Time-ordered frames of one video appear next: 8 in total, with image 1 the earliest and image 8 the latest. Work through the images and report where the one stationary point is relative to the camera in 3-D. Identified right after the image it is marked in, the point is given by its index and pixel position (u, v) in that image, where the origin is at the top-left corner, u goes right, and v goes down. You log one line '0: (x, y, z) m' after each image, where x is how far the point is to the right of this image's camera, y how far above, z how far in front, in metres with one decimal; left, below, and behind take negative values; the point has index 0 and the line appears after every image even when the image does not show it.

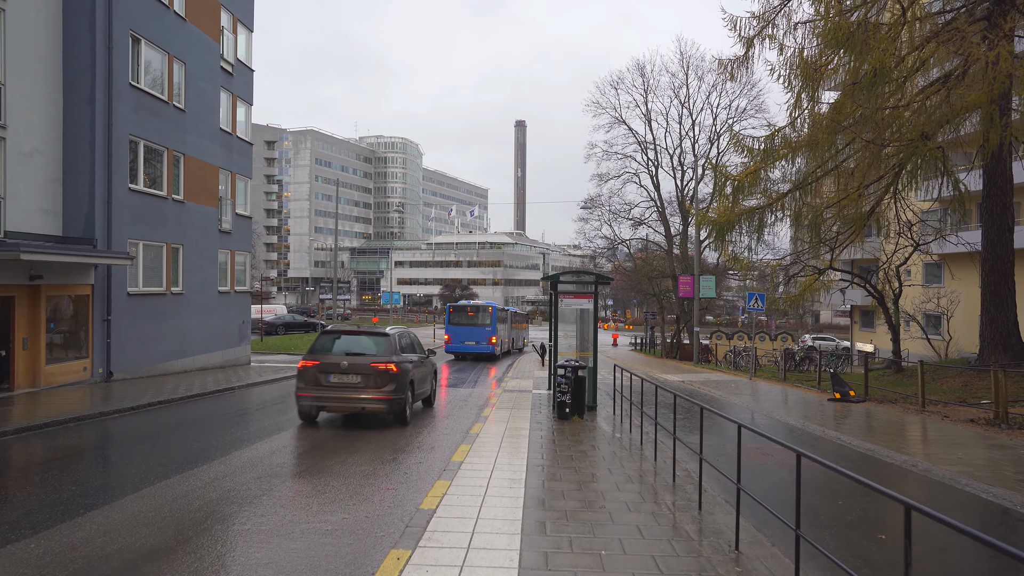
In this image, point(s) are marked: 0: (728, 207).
0: (+4.9, +1.8, +14.4) m
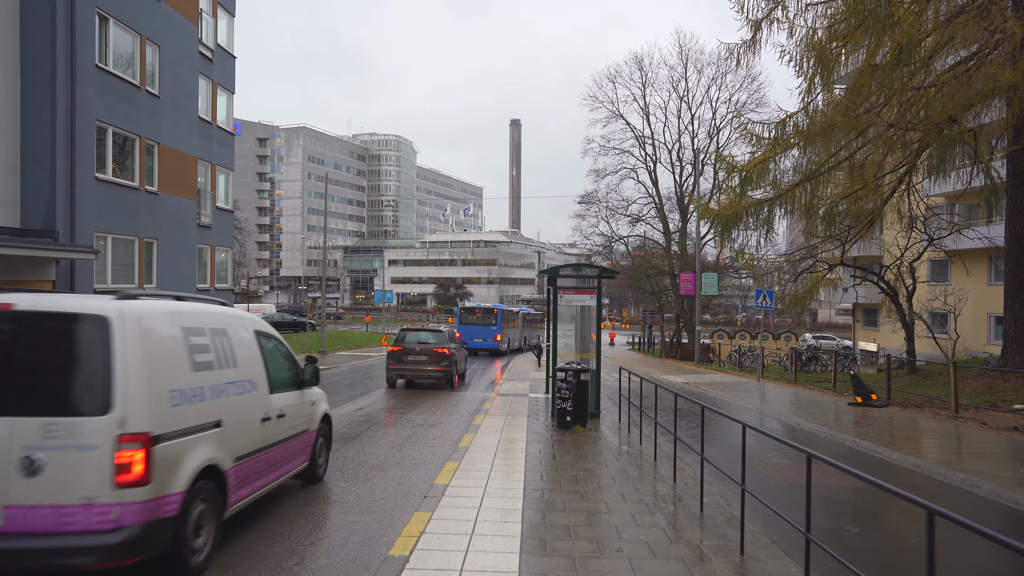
0: (+4.8, +1.9, +13.6) m
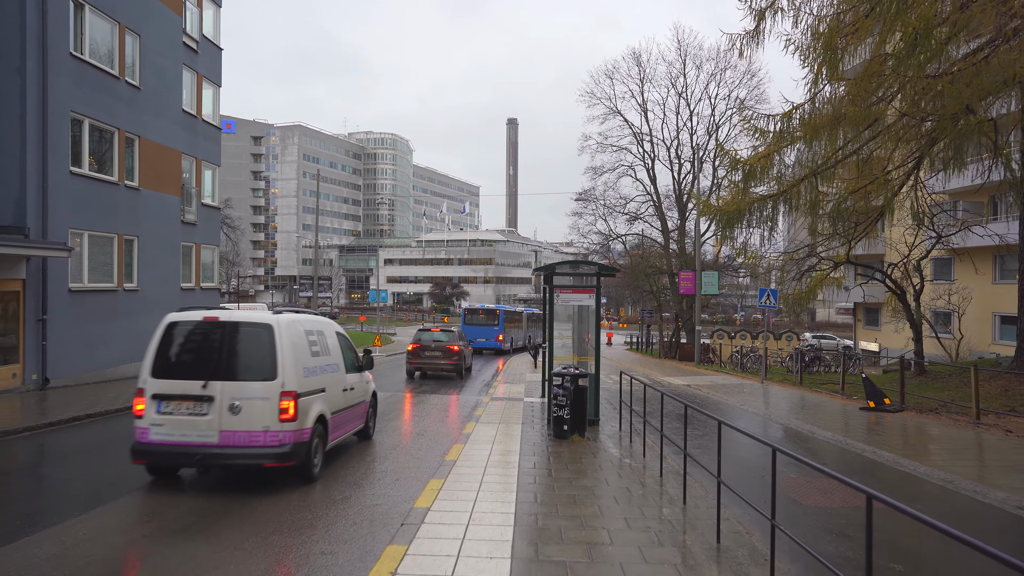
0: (+4.7, +1.9, +13.1) m
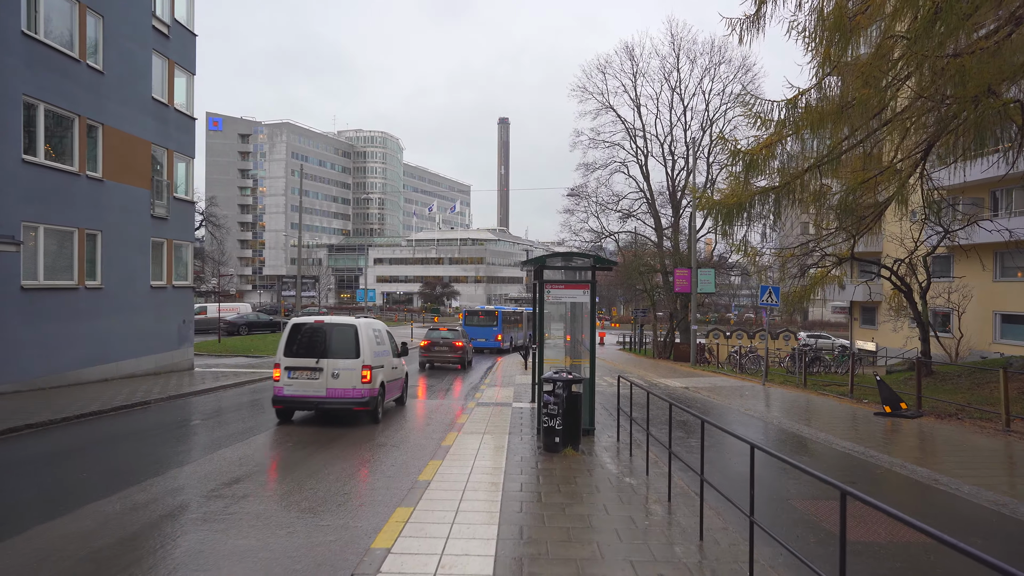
0: (+4.4, +2.0, +12.4) m
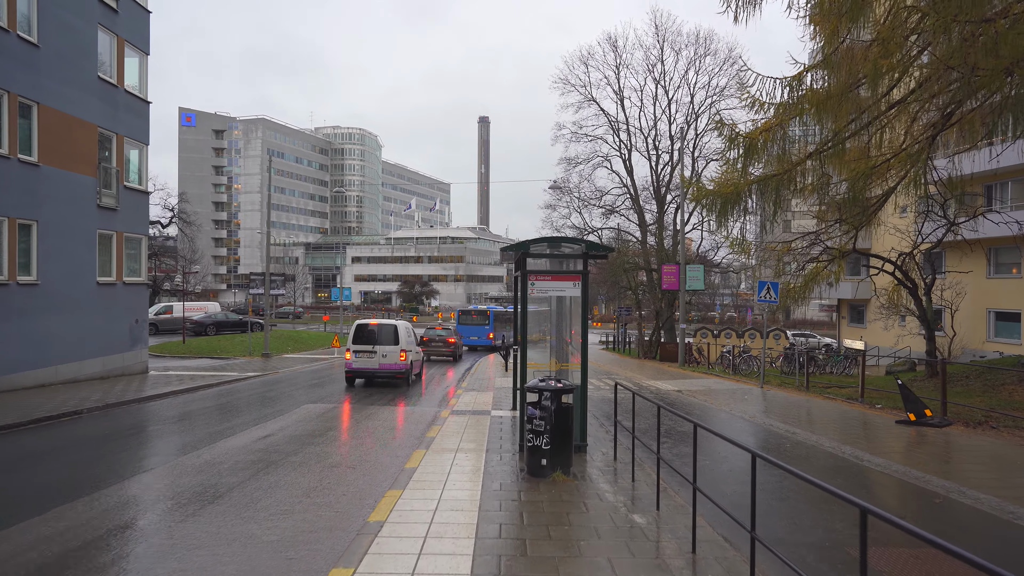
0: (+4.1, +2.1, +11.4) m
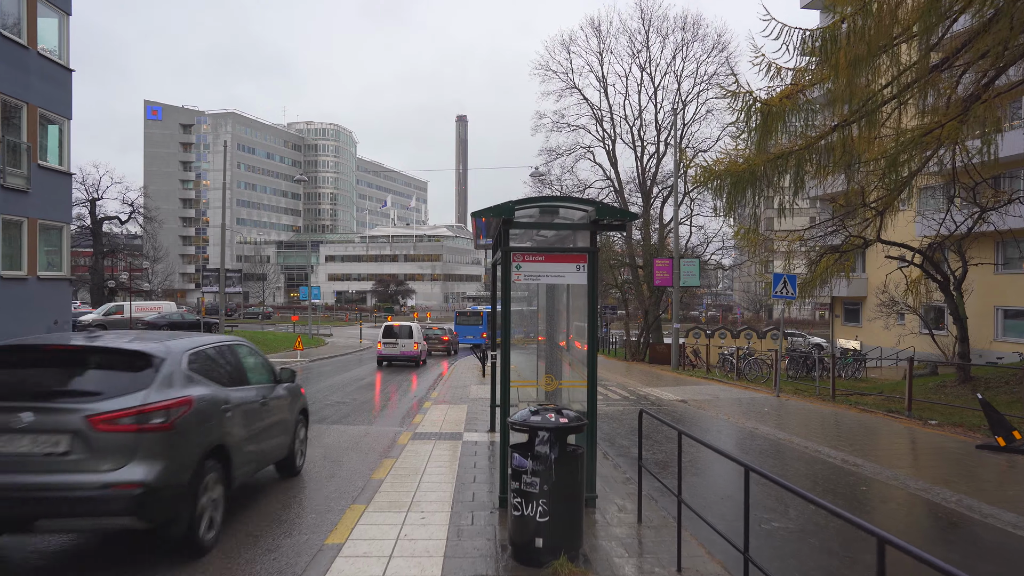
0: (+3.7, +2.2, +9.7) m
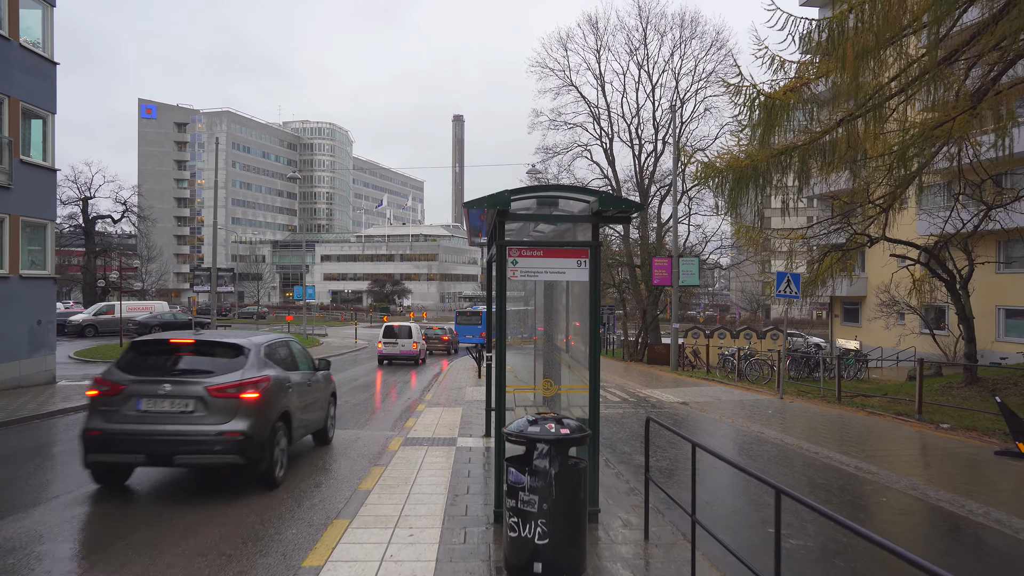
0: (+3.7, +2.2, +9.4) m
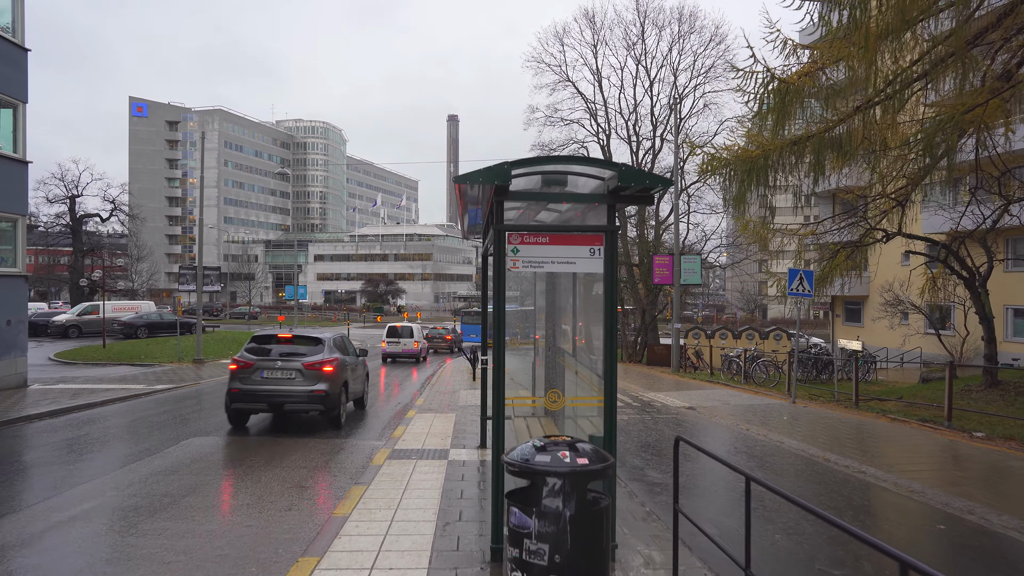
0: (+3.6, +2.2, +8.8) m
